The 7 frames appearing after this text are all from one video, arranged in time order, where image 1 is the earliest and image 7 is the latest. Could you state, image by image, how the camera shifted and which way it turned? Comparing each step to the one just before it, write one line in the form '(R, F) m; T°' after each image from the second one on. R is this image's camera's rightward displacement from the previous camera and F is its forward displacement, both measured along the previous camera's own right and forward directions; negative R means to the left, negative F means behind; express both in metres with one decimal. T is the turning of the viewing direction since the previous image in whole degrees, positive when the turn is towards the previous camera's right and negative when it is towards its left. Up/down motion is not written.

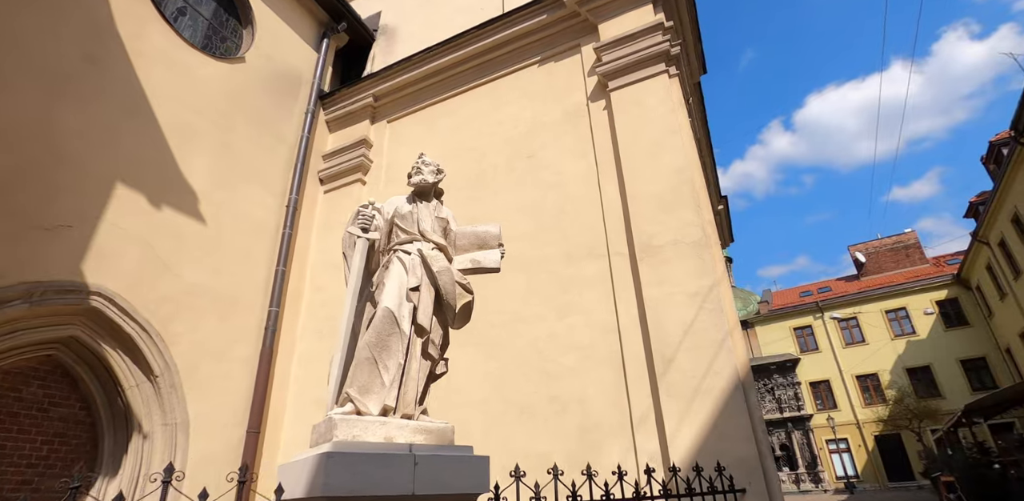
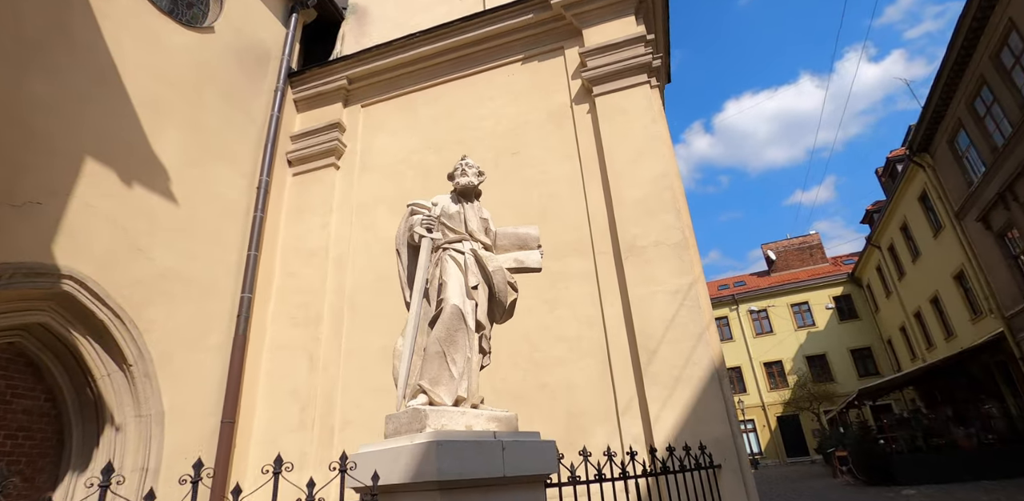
(-0.8, -0.2) m; +8°
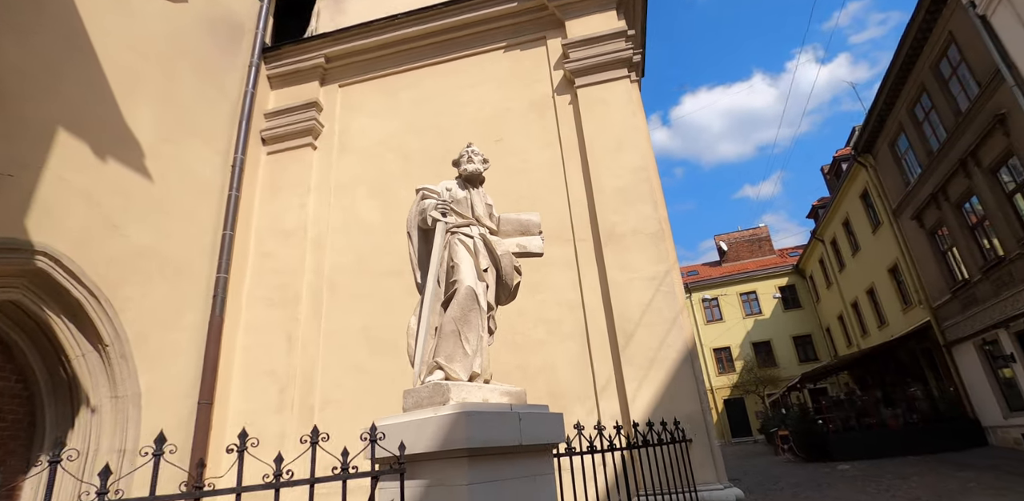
(-0.3, -0.2) m; +5°
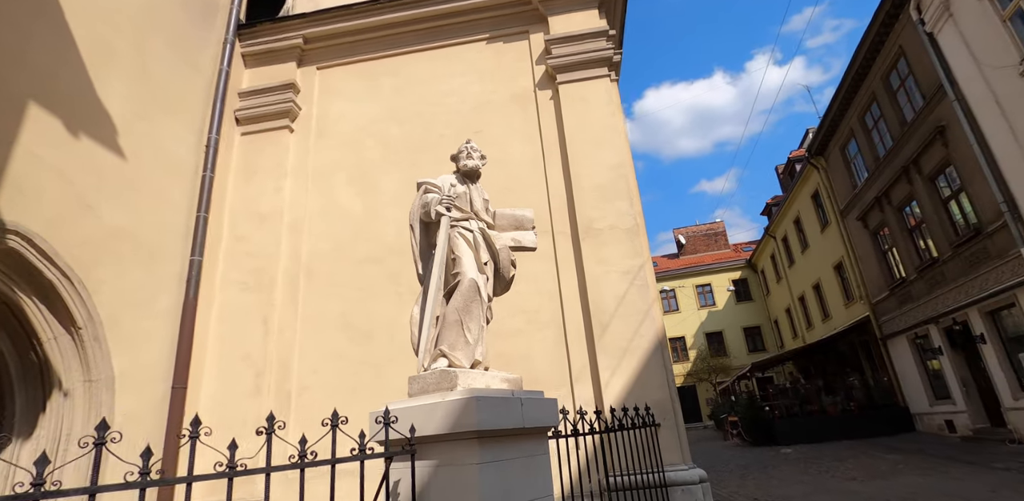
(-0.3, -0.2) m; +4°
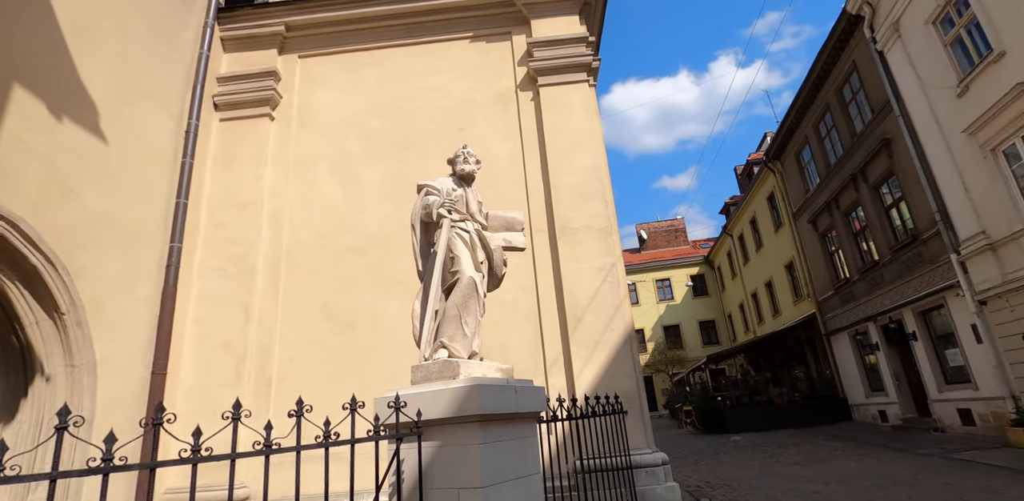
(-0.2, -0.3) m; +4°
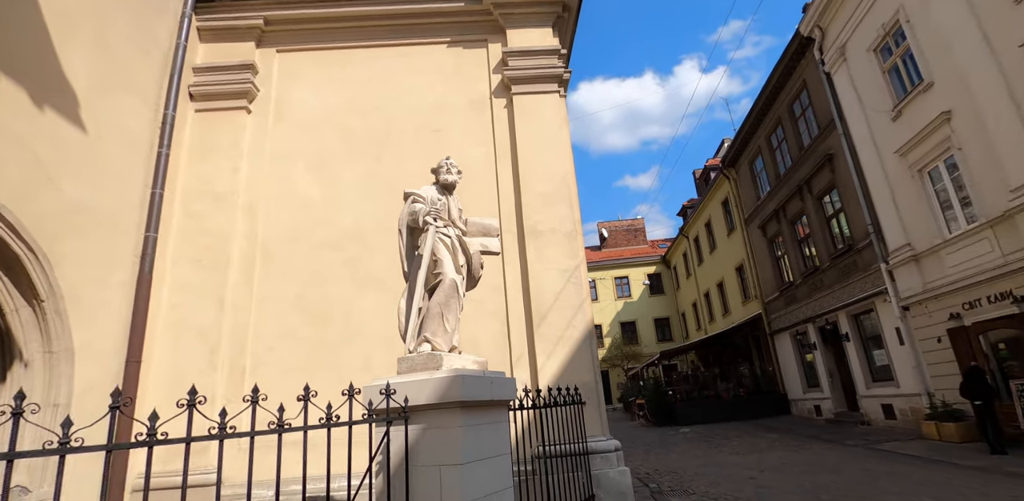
(-0.1, -0.4) m; +4°
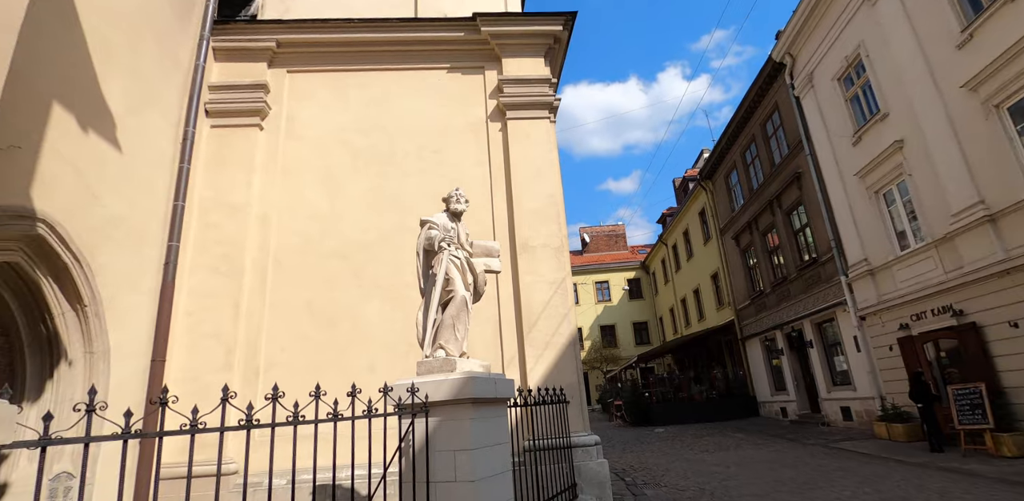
(-0.2, -0.7) m; +2°
